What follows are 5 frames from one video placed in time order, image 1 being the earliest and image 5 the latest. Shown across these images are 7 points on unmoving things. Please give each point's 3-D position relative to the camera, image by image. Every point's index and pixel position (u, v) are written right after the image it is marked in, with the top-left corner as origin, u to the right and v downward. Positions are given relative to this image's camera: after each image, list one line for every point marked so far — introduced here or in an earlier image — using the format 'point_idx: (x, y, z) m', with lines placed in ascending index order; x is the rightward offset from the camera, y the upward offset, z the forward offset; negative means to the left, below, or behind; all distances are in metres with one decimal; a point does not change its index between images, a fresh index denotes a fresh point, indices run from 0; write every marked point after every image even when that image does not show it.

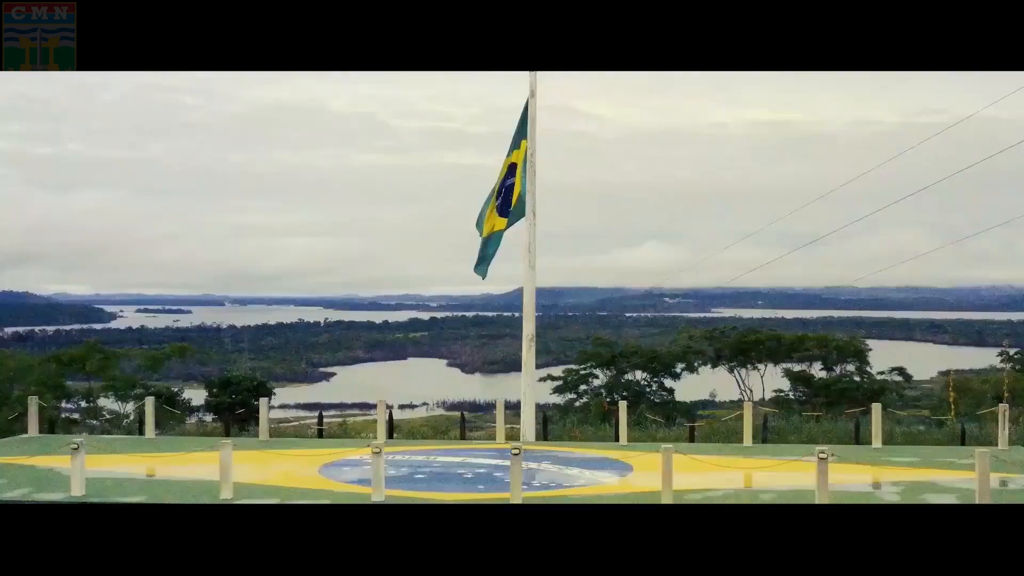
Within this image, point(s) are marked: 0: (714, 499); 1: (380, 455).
0: (+2.7, -2.8, +12.6) m
1: (-1.8, -2.4, +13.4) m
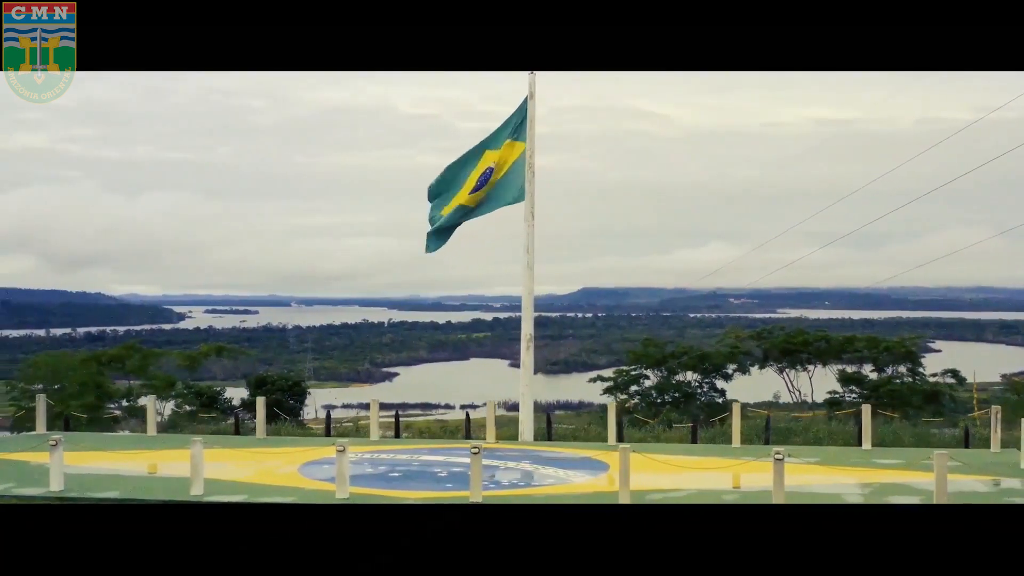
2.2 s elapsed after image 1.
0: (+2.2, -2.8, +12.4) m
1: (-2.3, -2.3, +13.4) m
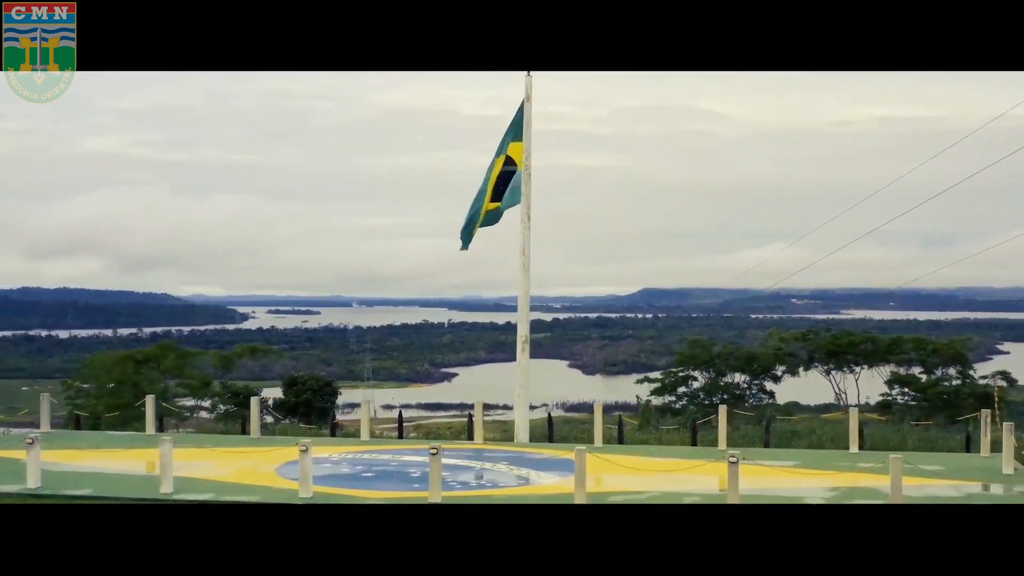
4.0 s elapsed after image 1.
0: (+1.6, -2.8, +12.3) m
1: (-2.9, -2.3, +13.4) m
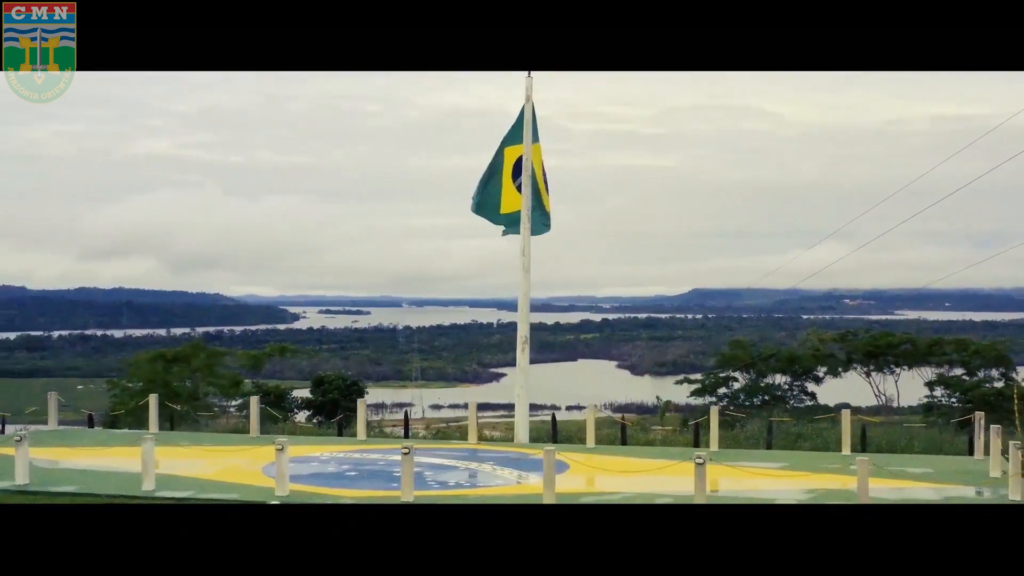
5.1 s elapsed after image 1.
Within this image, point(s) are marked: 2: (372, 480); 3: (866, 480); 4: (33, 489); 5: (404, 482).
0: (+1.2, -2.8, +12.3) m
1: (-3.2, -2.3, +13.4) m
2: (-2.3, -3.3, +16.1) m
3: (+3.9, -2.1, +10.4) m
4: (-7.0, -2.9, +13.8) m
5: (-1.4, -2.5, +12.4) m
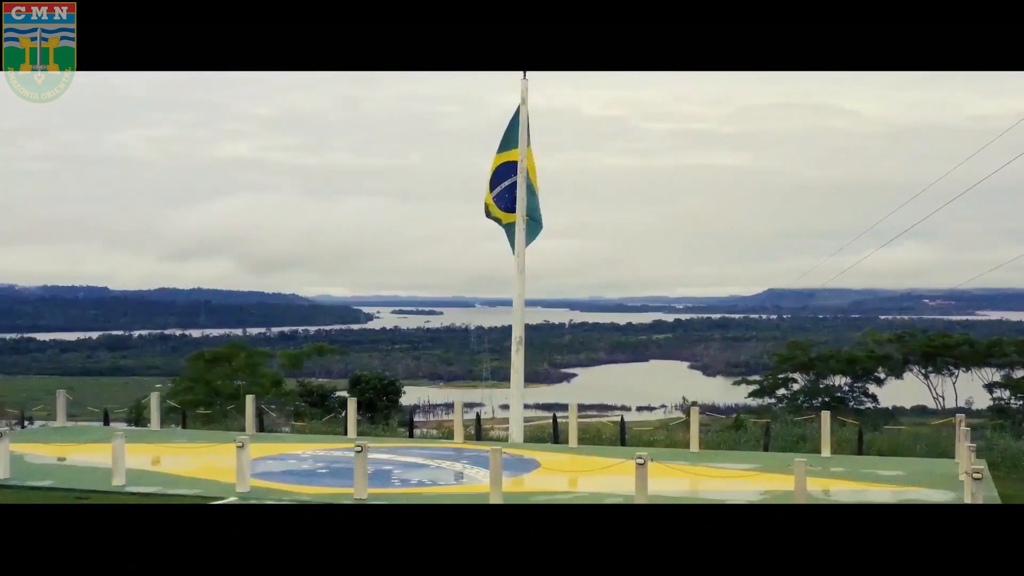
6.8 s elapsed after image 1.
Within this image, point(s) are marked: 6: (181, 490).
0: (+0.6, -2.8, +12.3) m
1: (-3.8, -2.3, +13.5) m
2: (-2.9, -3.2, +16.2) m
3: (+3.2, -2.1, +10.4) m
4: (-7.6, -2.9, +14.0) m
5: (-2.0, -2.5, +12.5) m
6: (-5.1, -3.1, +14.6) m
